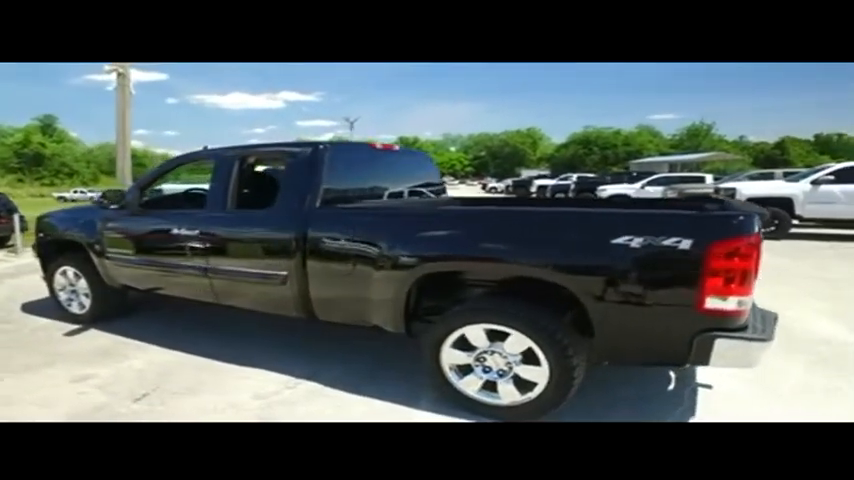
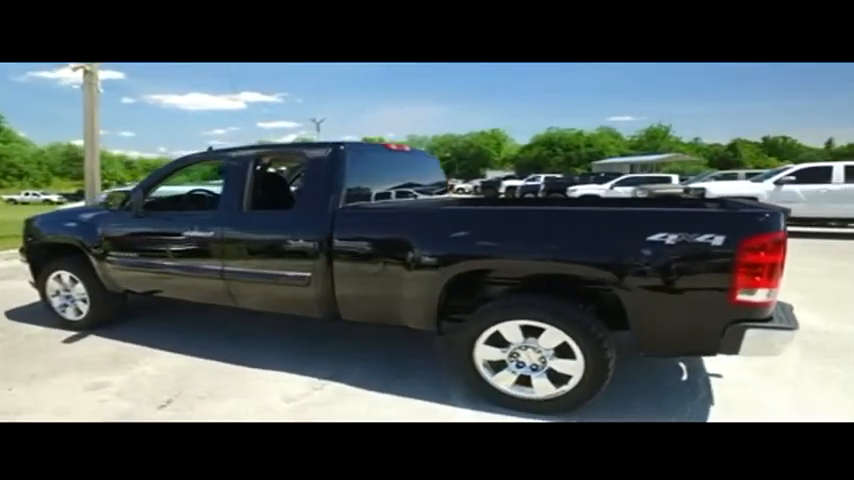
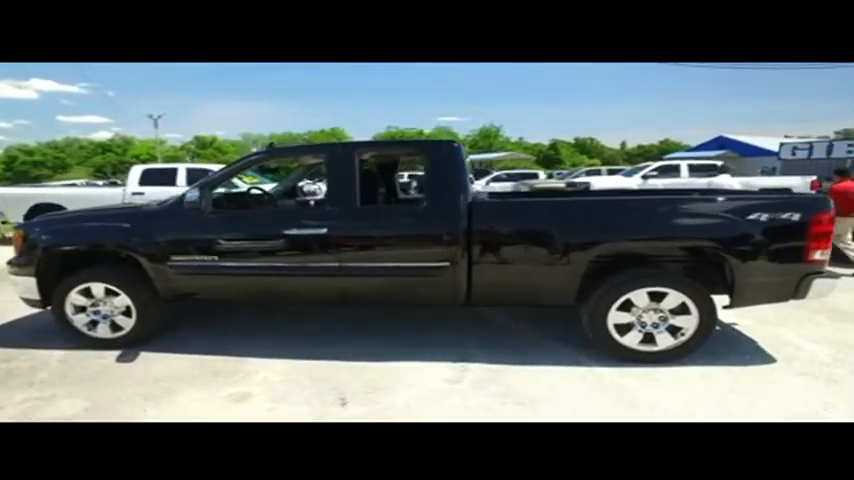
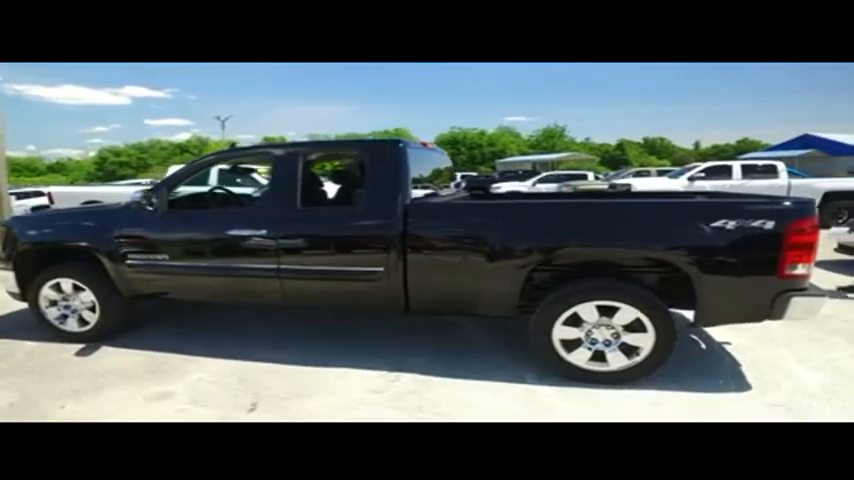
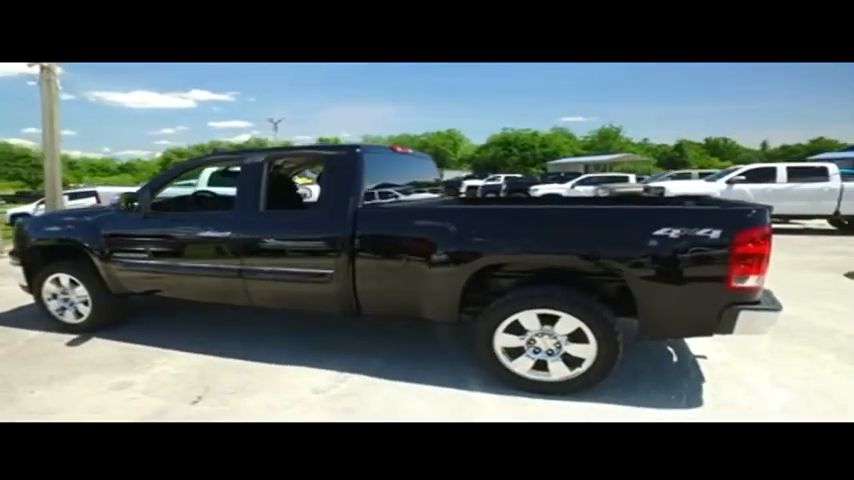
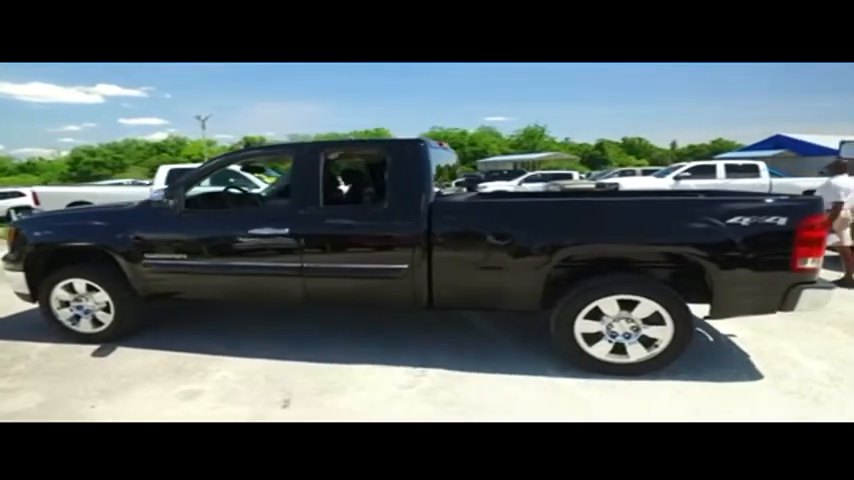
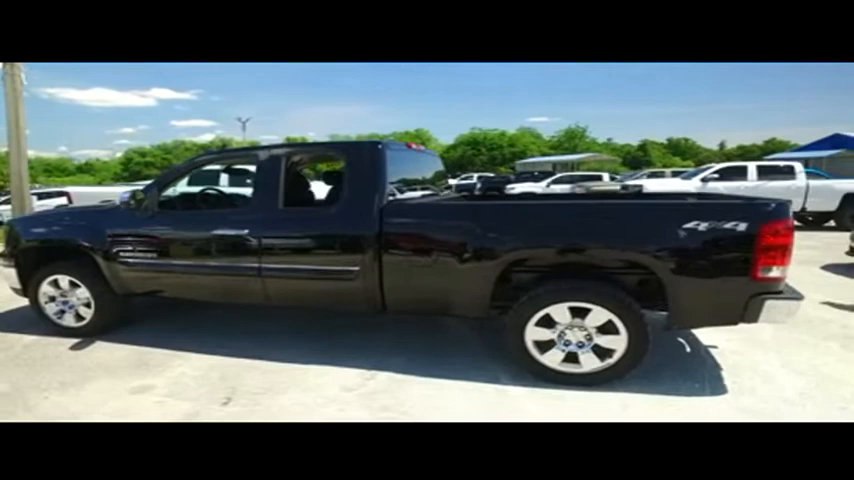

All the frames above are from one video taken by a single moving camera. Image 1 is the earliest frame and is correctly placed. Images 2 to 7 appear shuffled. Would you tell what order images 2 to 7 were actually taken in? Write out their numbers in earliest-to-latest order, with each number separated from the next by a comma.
2, 5, 7, 4, 6, 3
